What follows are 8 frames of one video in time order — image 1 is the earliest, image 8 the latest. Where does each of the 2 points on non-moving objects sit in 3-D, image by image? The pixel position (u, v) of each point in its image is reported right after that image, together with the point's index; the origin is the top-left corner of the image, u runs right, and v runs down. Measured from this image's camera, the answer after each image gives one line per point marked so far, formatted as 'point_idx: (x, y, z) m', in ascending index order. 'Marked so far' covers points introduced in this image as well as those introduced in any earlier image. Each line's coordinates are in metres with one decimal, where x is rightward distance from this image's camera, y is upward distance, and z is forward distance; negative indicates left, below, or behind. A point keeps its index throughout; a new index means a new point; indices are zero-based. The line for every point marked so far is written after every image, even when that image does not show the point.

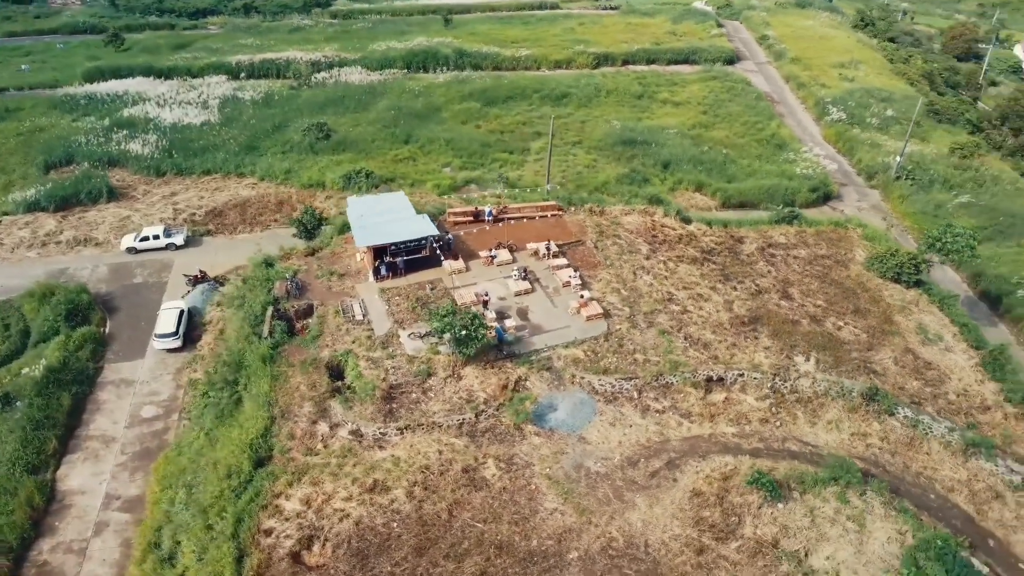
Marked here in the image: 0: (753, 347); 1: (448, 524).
0: (+4.2, -1.0, +14.1) m
1: (-0.7, -3.1, +10.9) m
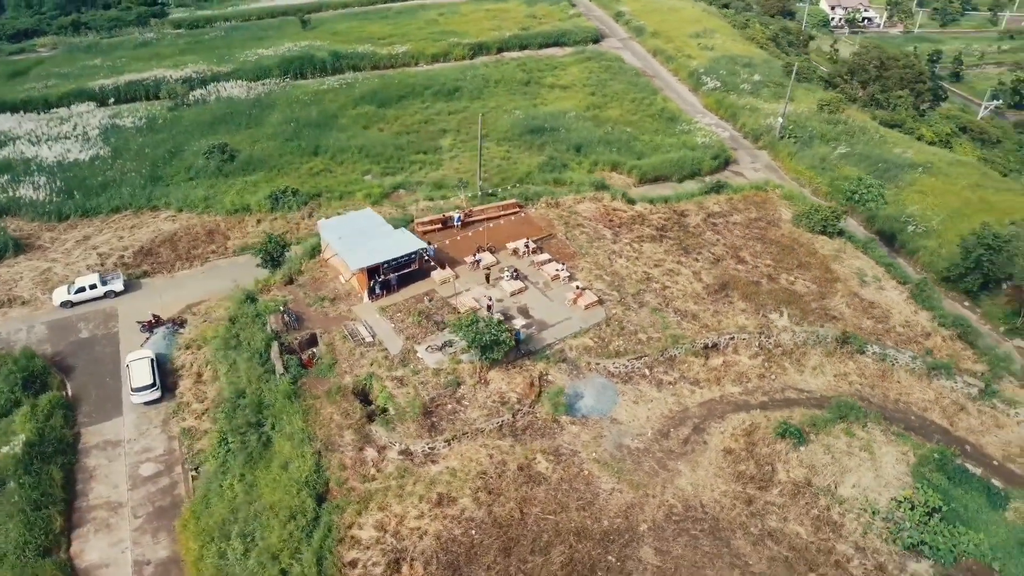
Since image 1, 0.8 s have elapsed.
0: (+4.2, -0.5, +15.4) m
1: (+0.2, -3.3, +11.4) m
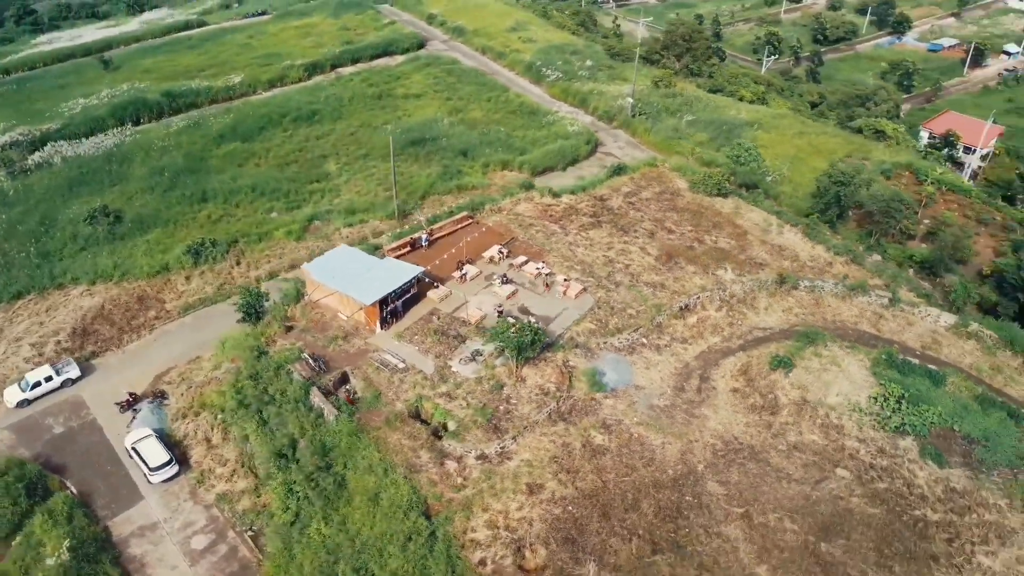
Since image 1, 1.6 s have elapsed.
0: (+3.9, +0.3, +17.8) m
1: (+1.6, -3.2, +13.1) m
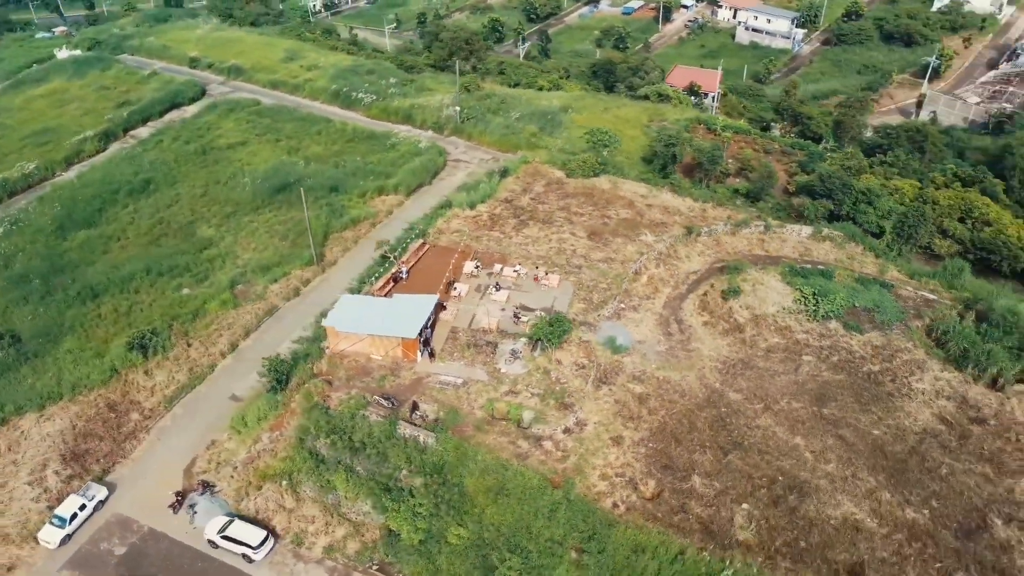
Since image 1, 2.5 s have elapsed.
0: (+2.9, +1.1, +21.5) m
1: (+3.2, -2.7, +16.5) m
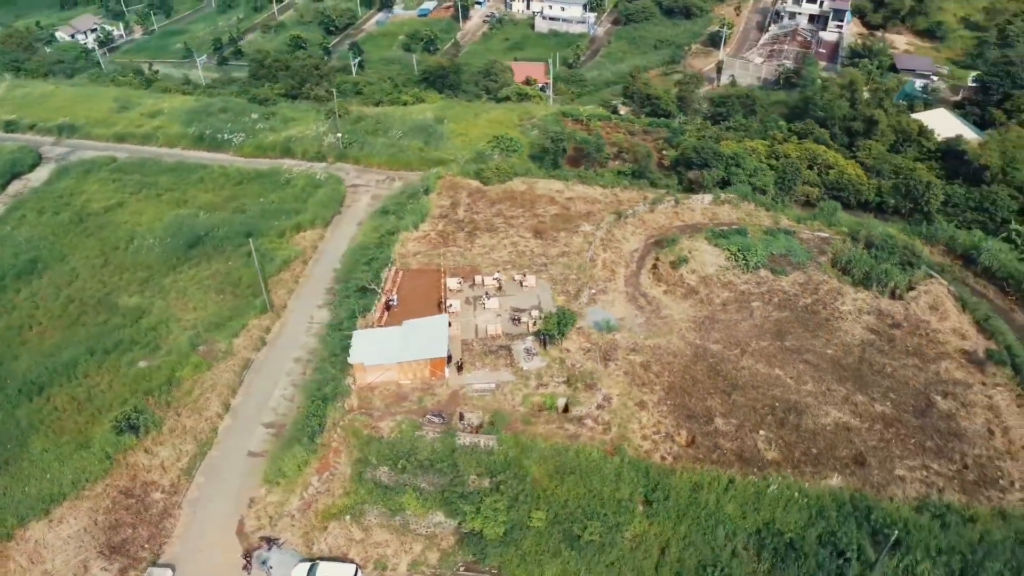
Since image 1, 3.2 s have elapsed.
0: (+1.6, +1.4, +23.9) m
1: (+3.8, -2.1, +19.2) m
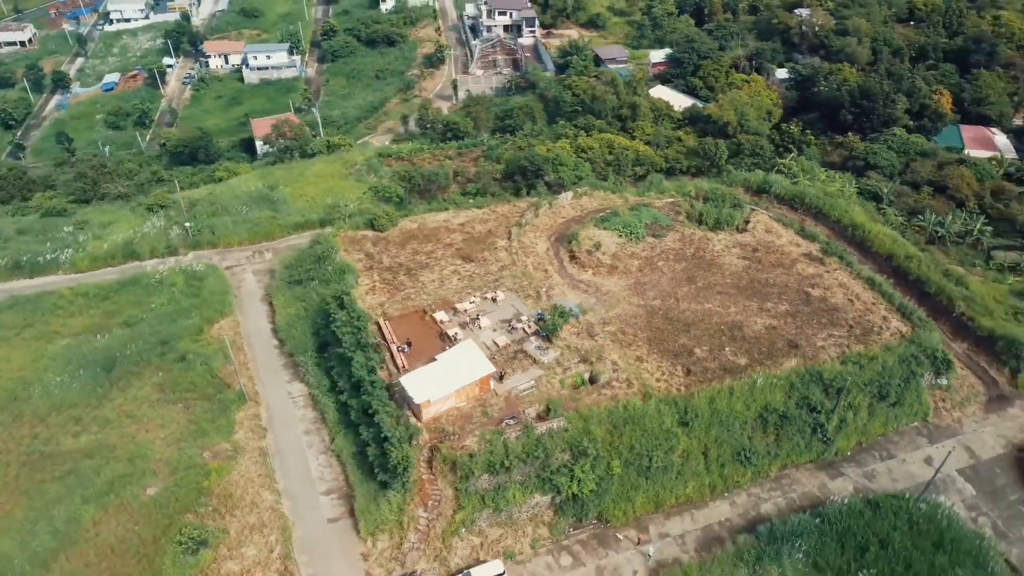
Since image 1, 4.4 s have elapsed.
0: (-0.7, +1.1, +27.8) m
1: (+4.0, -1.4, +24.4) m
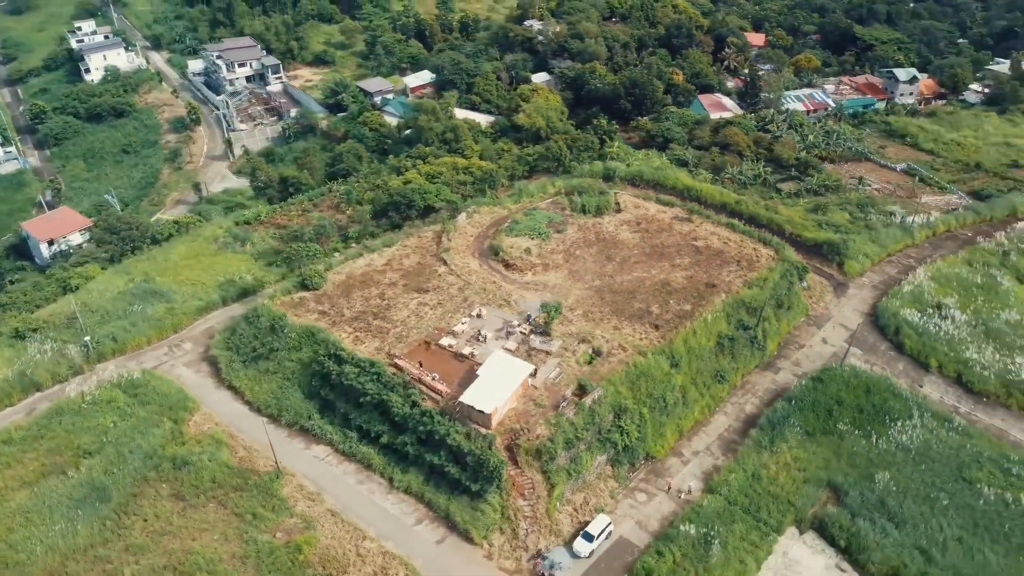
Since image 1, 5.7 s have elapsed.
0: (-2.6, +0.2, +30.8) m
1: (+3.4, -0.7, +29.4) m
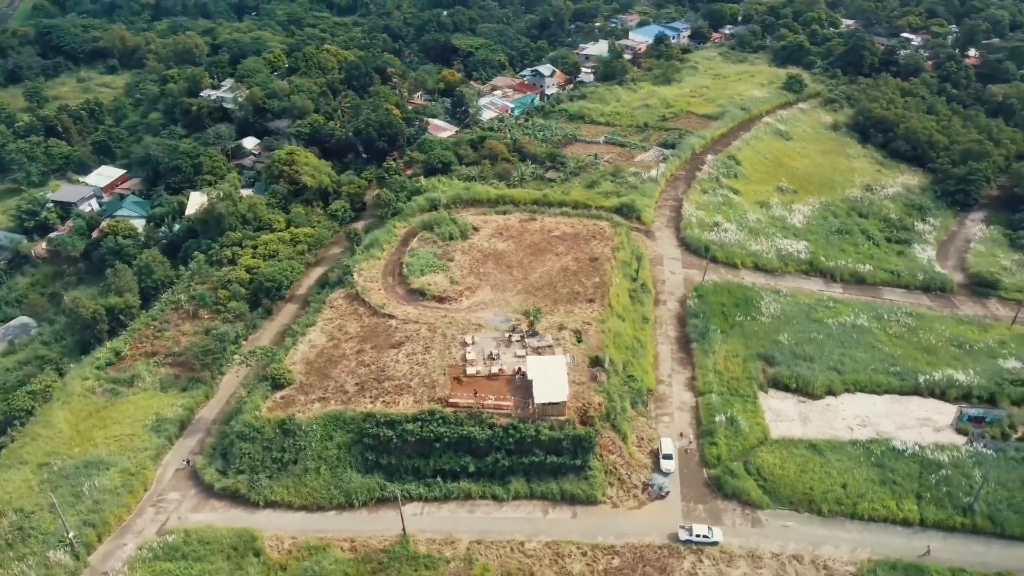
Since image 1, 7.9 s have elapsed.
0: (-4.4, -1.8, +33.7) m
1: (+1.5, -0.6, +35.5) m
